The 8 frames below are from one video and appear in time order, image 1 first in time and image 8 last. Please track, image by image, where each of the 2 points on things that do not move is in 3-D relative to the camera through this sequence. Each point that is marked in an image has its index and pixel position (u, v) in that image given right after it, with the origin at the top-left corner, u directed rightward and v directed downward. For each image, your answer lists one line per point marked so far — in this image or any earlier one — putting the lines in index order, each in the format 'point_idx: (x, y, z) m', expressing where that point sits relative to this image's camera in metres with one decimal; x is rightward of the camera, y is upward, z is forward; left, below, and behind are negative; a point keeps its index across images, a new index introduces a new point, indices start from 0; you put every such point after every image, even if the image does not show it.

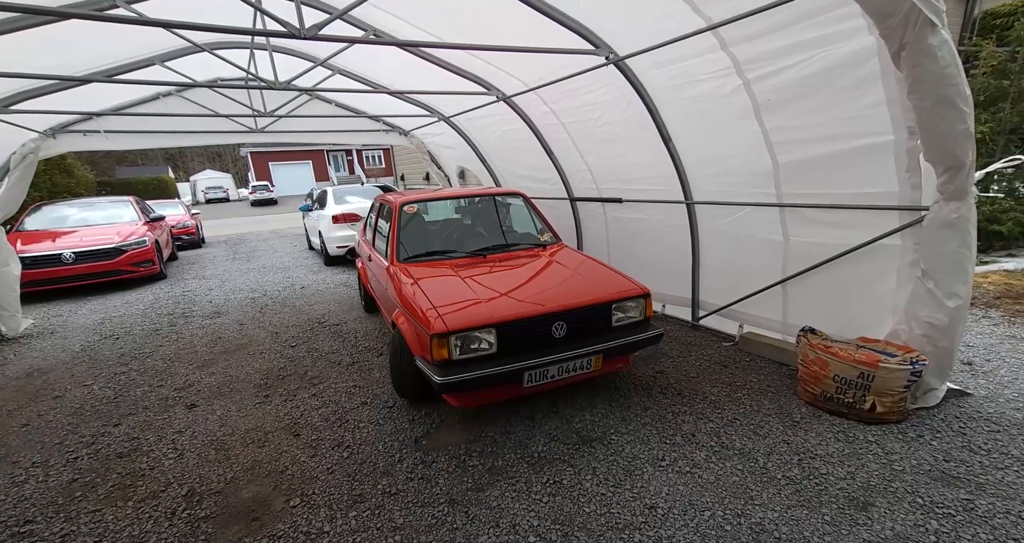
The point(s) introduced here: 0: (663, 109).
0: (+1.4, +1.5, +4.0) m
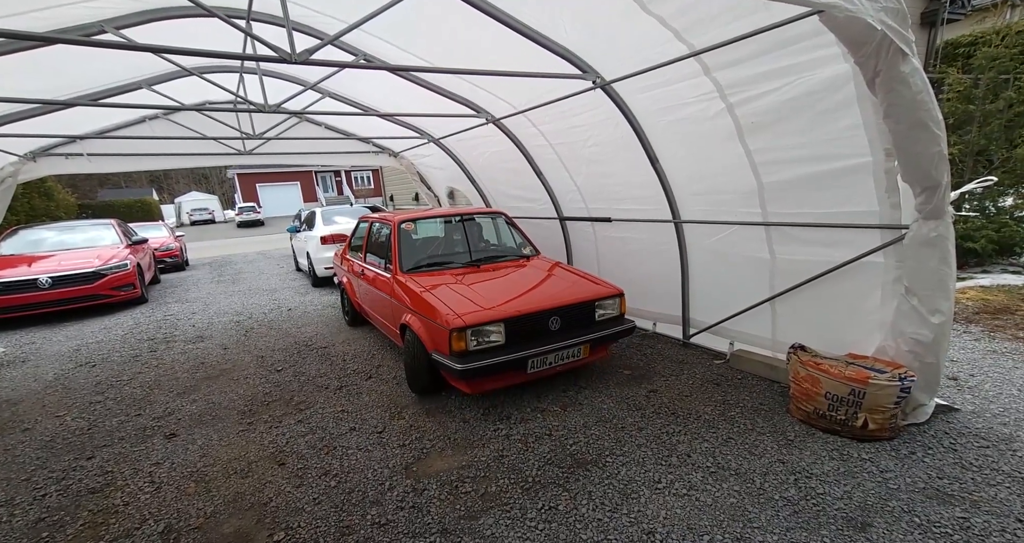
0: (+1.3, +1.3, +4.1) m
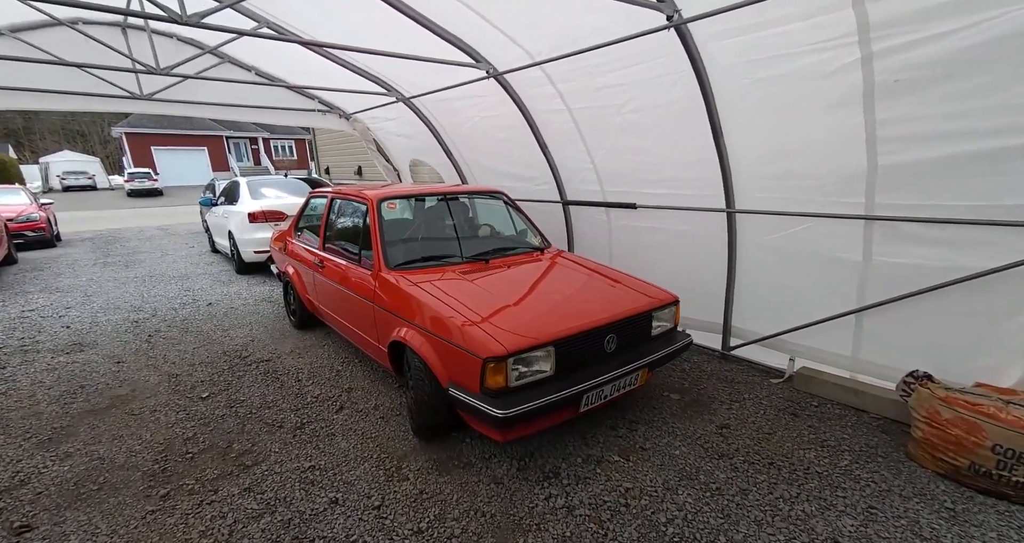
0: (+1.5, +1.3, +3.2) m
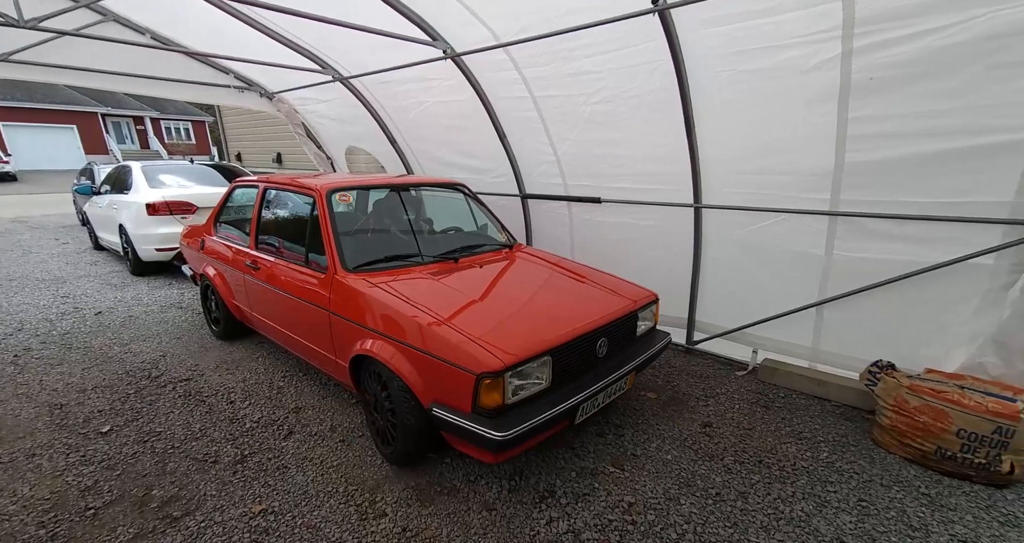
0: (+1.3, +1.3, +3.1) m
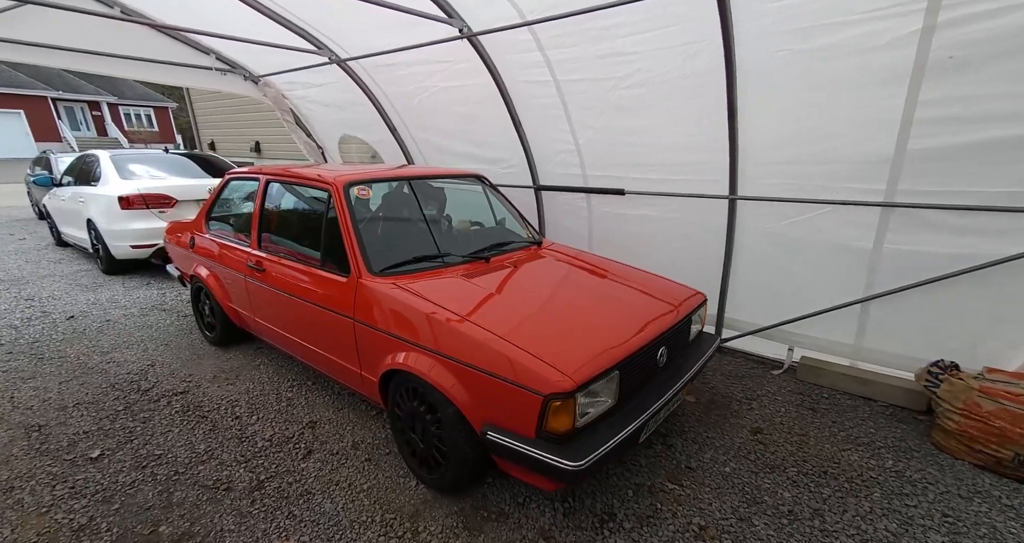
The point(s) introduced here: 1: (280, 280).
0: (+1.6, +1.3, +2.9) m
1: (-1.5, -0.1, +3.0) m
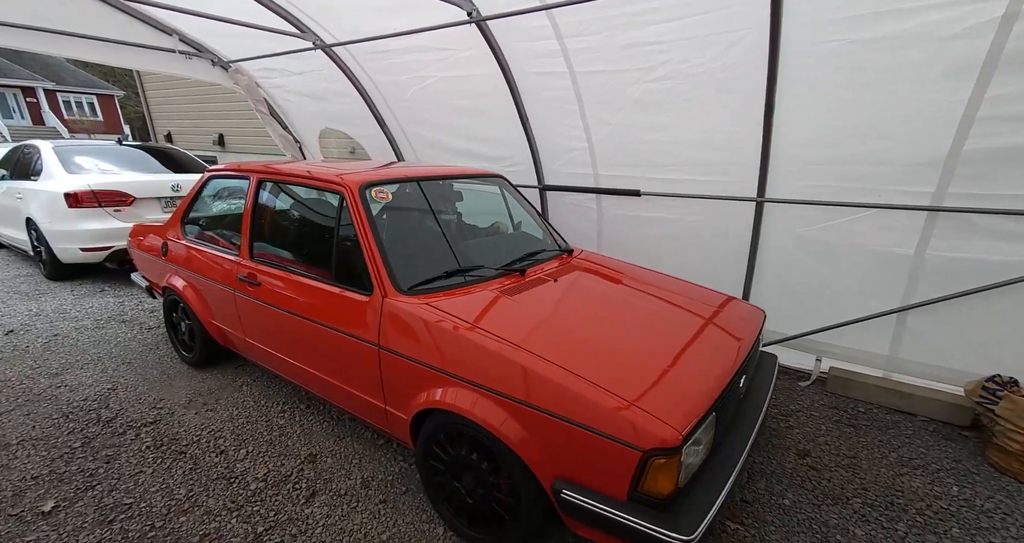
0: (+1.7, +1.3, +2.7) m
1: (-1.3, -0.1, +2.6) m
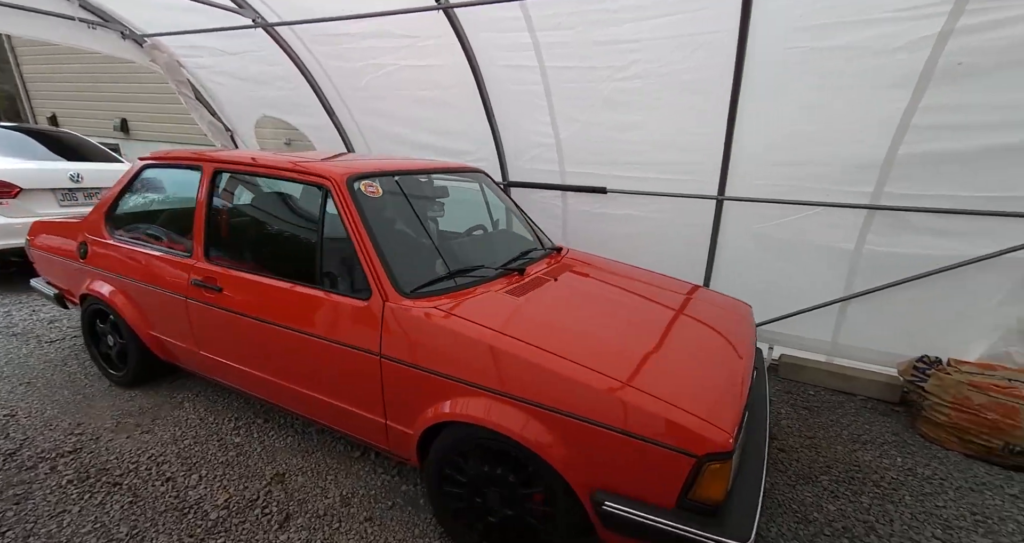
0: (+1.6, +1.3, +2.9) m
1: (-1.4, -0.1, +2.3) m
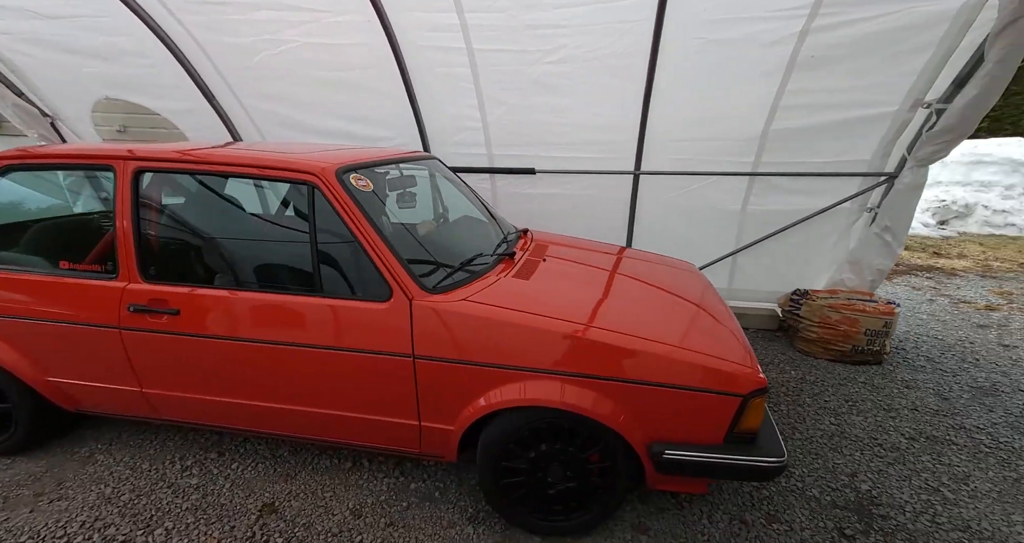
0: (+1.2, +1.6, +3.3) m
1: (-1.3, -0.2, +1.9) m
